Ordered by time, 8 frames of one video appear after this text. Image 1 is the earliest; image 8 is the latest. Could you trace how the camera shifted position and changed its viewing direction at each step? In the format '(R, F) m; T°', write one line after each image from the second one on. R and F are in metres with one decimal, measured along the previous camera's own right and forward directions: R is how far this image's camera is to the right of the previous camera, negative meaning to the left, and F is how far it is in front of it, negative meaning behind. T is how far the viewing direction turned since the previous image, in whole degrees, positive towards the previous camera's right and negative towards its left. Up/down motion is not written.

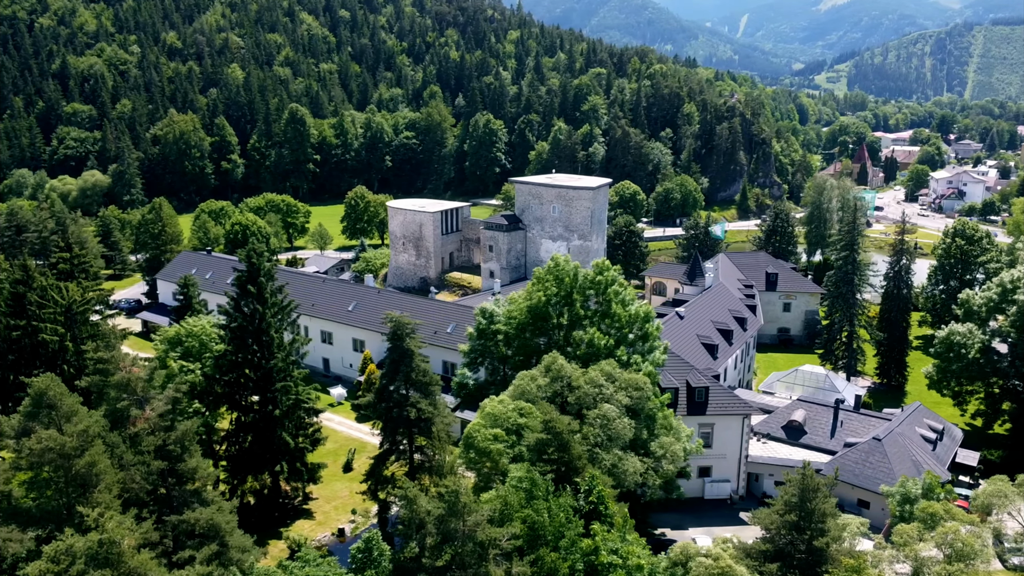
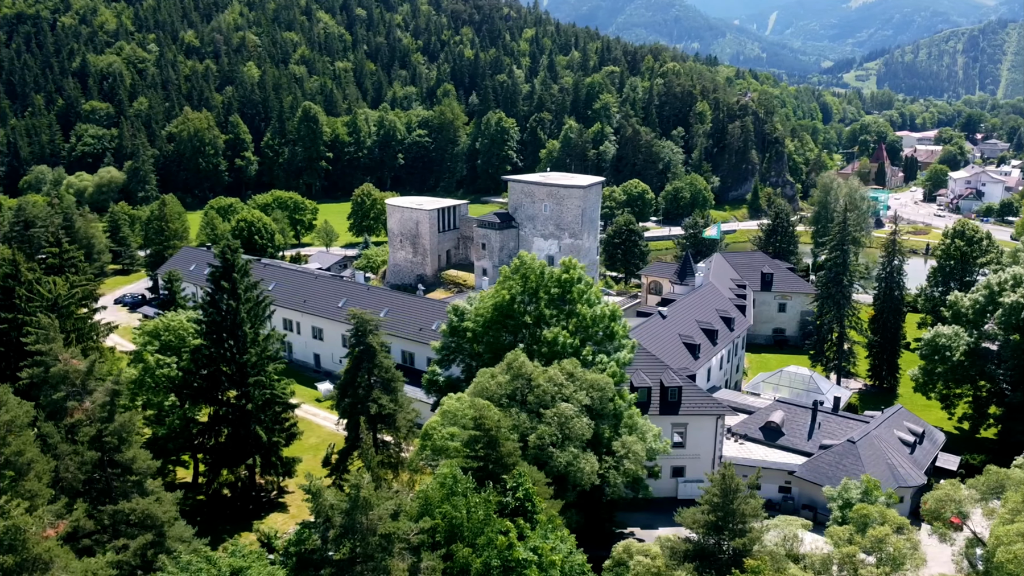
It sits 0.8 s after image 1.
(+2.2, -0.1) m; -2°
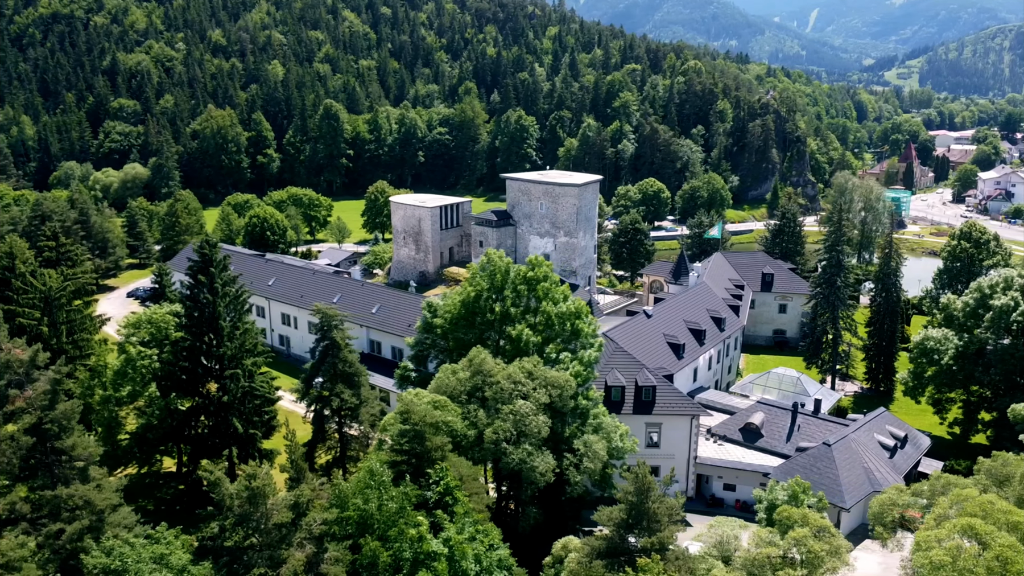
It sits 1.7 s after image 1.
(+2.6, -0.1) m; -2°
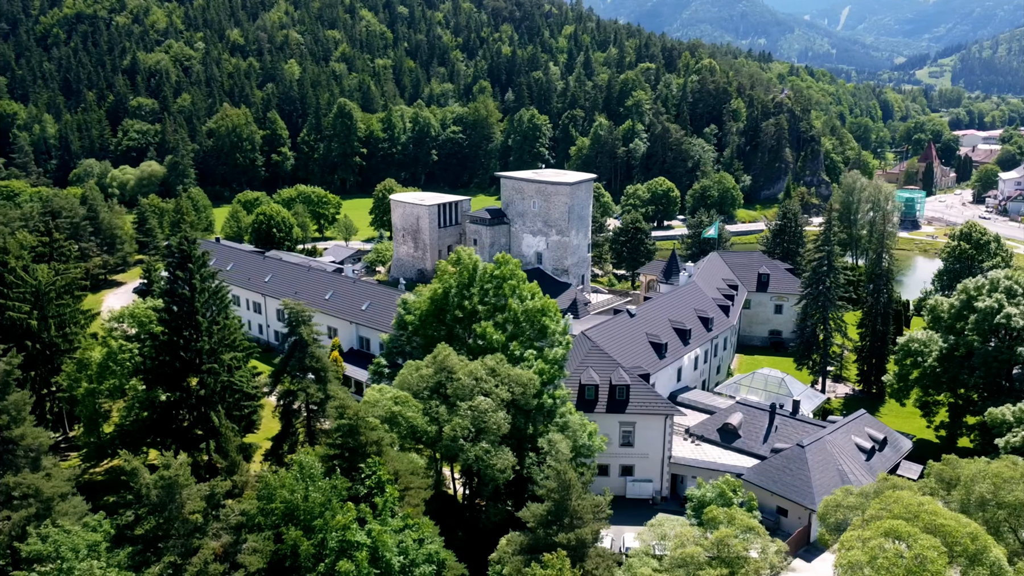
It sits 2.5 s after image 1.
(+2.2, -0.1) m; -2°
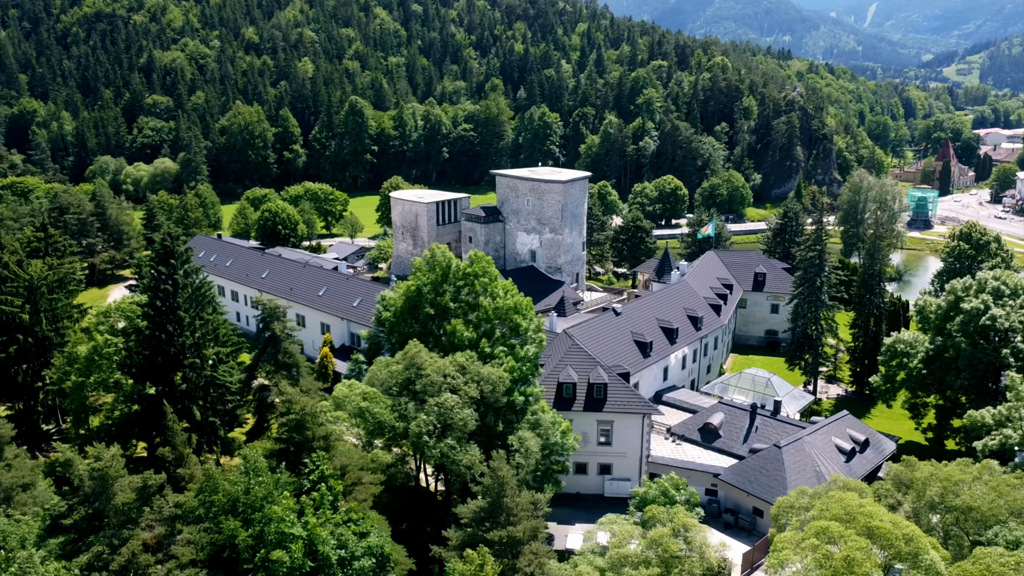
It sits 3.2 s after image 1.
(+1.8, -0.1) m; -2°
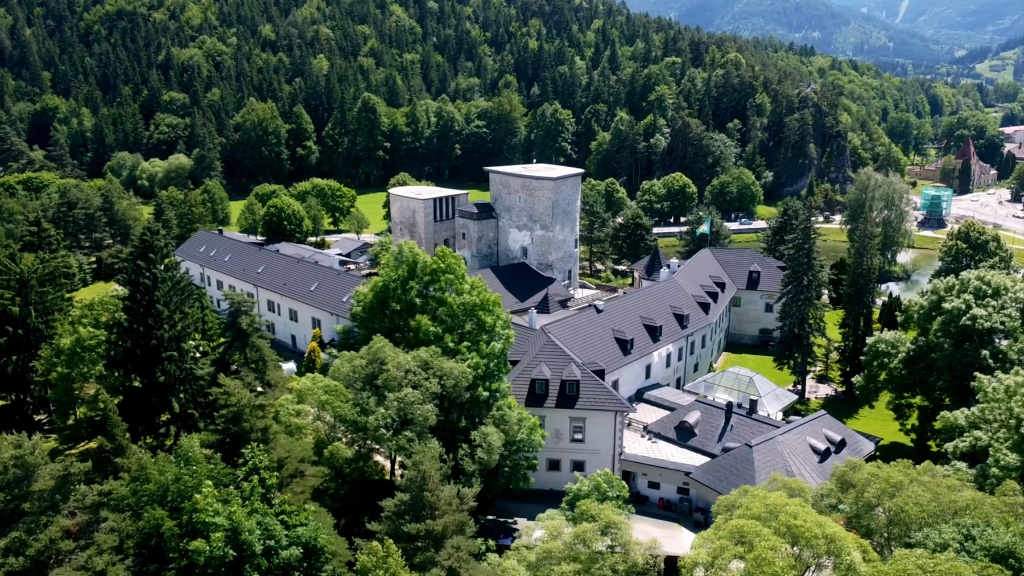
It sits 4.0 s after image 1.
(+2.2, 0.0) m; -2°
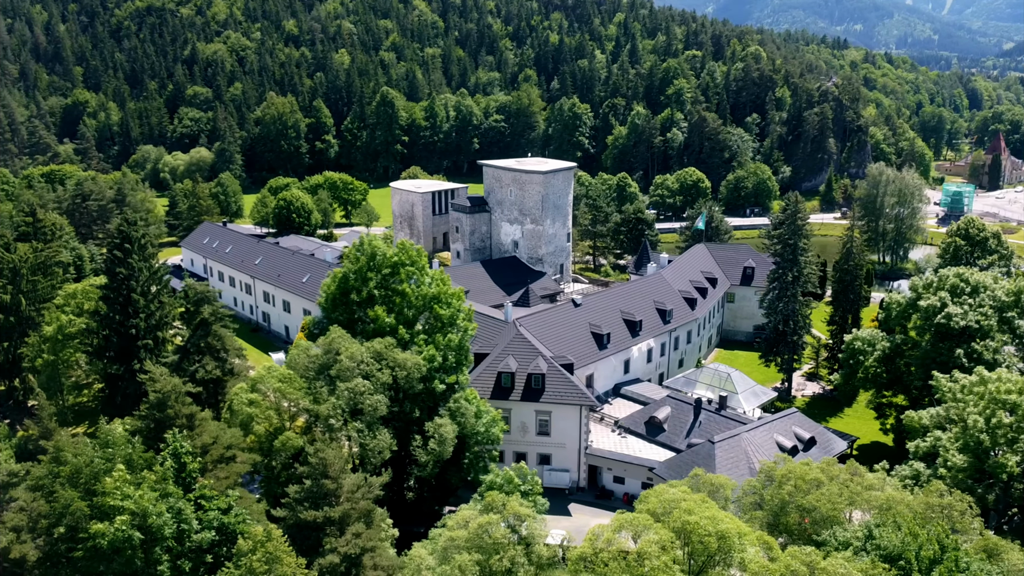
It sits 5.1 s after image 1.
(+2.9, 0.0) m; -2°
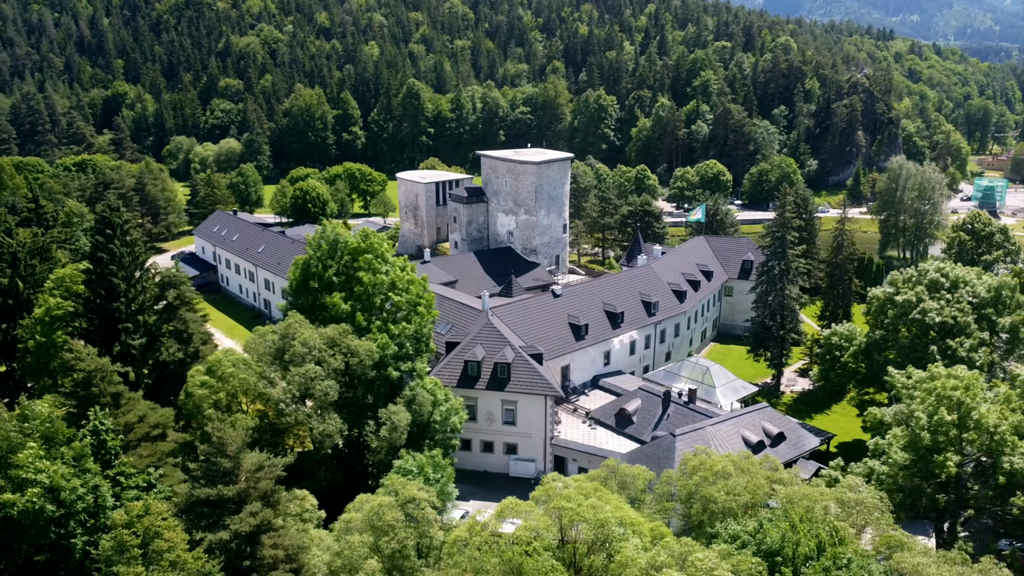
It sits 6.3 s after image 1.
(+3.3, +0.1) m; -3°
